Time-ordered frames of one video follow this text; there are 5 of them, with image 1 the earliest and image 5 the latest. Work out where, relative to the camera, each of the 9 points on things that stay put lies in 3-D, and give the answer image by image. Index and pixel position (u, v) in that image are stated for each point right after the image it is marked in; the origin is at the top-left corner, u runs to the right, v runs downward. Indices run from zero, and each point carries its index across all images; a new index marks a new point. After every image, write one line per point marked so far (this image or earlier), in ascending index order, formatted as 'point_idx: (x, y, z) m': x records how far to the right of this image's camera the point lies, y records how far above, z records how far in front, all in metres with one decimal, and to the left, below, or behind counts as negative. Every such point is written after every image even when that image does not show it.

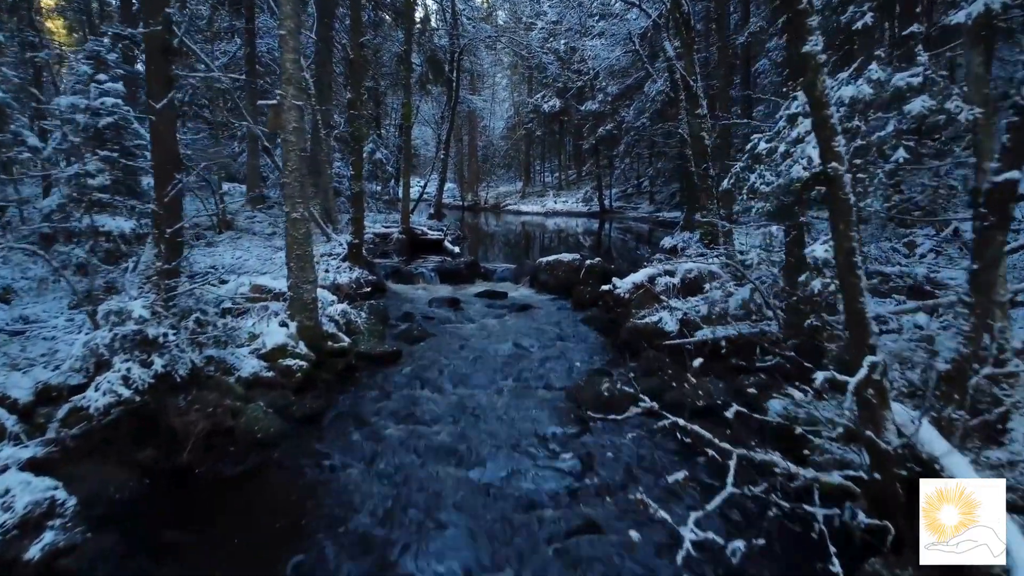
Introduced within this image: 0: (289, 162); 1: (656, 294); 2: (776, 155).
0: (-2.0, +1.1, +7.4) m
1: (+1.7, -0.1, +9.6) m
2: (+1.9, +1.0, +5.9) m
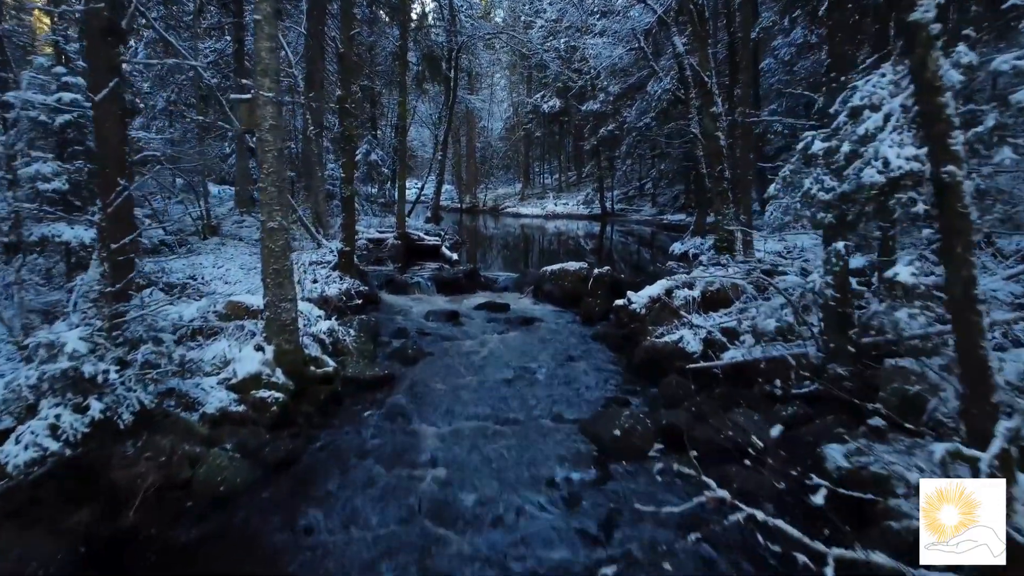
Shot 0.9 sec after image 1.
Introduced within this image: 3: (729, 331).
0: (-2.0, +1.0, +6.5) m
1: (+1.7, -0.2, +8.7) m
2: (+2.0, +0.8, +5.0) m
3: (+2.1, -0.4, +8.1) m
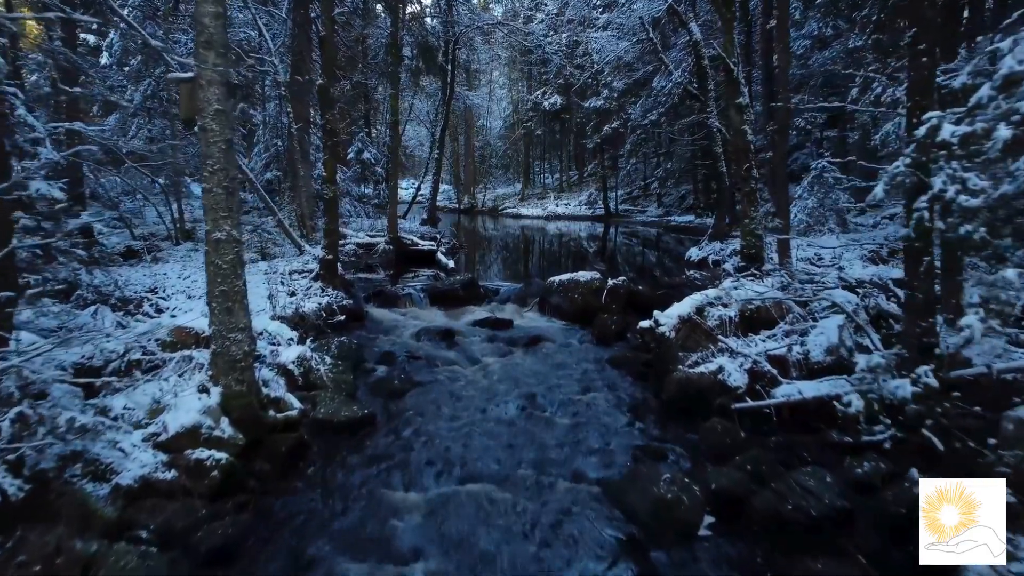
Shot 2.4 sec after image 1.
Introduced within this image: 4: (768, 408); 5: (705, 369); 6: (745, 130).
0: (-1.9, +0.8, +5.2) m
1: (+1.8, -0.4, +7.4) m
2: (+2.0, +0.6, +3.7) m
3: (+2.2, -0.6, +6.7) m
4: (+1.9, -0.9, +6.0) m
5: (+1.6, -0.7, +6.7) m
6: (+3.2, +2.2, +11.2) m
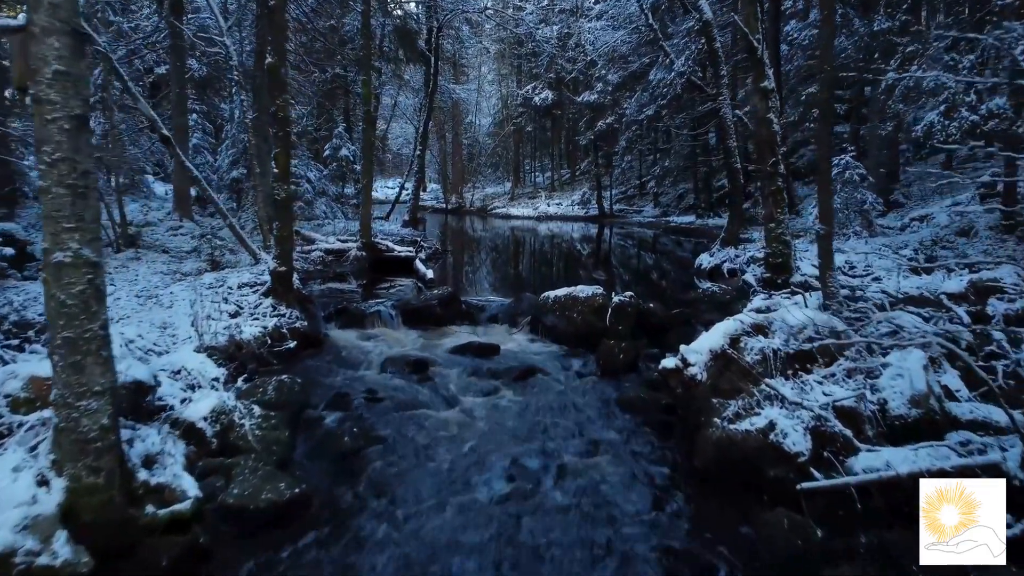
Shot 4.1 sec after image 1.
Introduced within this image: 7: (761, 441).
0: (-2.0, +0.6, +3.5) m
1: (+1.7, -0.6, +5.7) m
2: (+1.9, +0.5, +2.0) m
3: (+2.1, -0.8, +5.1) m
4: (+1.8, -1.1, +4.4) m
5: (+1.5, -0.9, +5.0) m
6: (+3.0, +2.0, +9.6) m
7: (+1.5, -0.9, +4.9) m
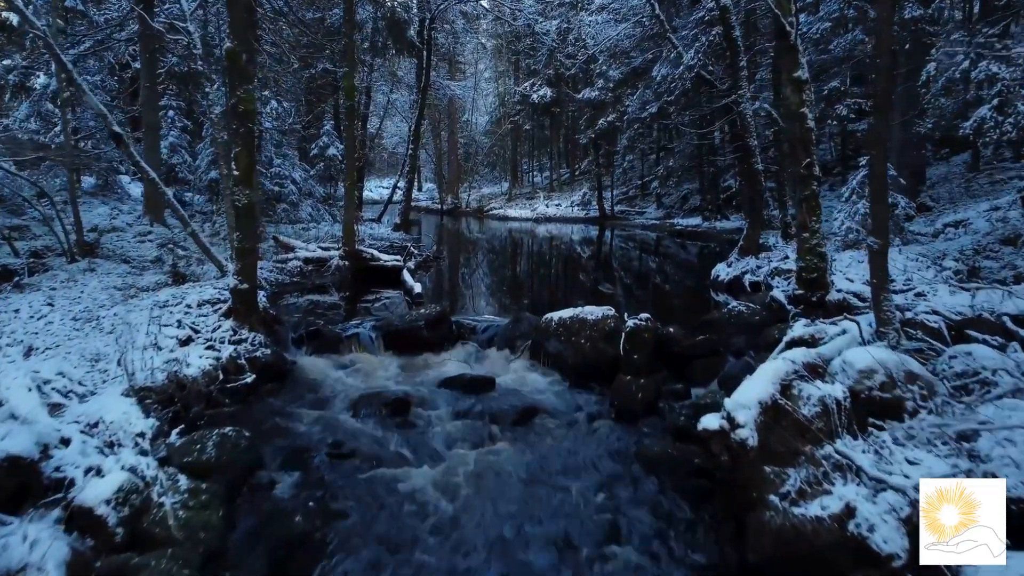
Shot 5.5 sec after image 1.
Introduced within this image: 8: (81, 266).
0: (-2.0, +0.4, +2.3) m
1: (+1.6, -0.8, +4.5) m
2: (+1.9, +0.2, +0.8) m
3: (+2.1, -1.0, +3.9) m
4: (+1.8, -1.3, +3.2) m
5: (+1.5, -1.1, +3.8) m
6: (+3.0, +1.8, +8.4) m
7: (+1.5, -1.1, +3.7) m
8: (-5.5, +0.3, +10.5) m
